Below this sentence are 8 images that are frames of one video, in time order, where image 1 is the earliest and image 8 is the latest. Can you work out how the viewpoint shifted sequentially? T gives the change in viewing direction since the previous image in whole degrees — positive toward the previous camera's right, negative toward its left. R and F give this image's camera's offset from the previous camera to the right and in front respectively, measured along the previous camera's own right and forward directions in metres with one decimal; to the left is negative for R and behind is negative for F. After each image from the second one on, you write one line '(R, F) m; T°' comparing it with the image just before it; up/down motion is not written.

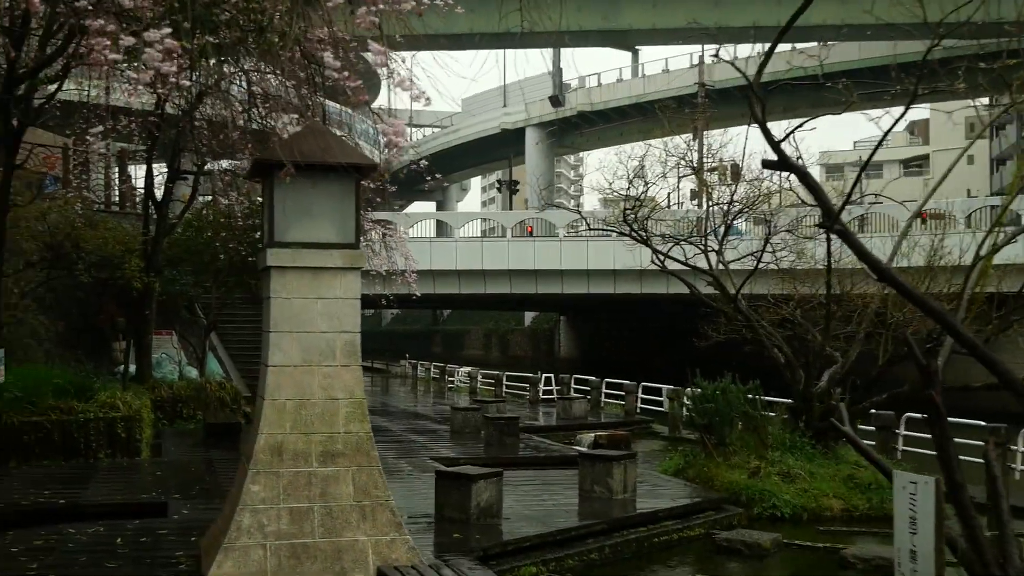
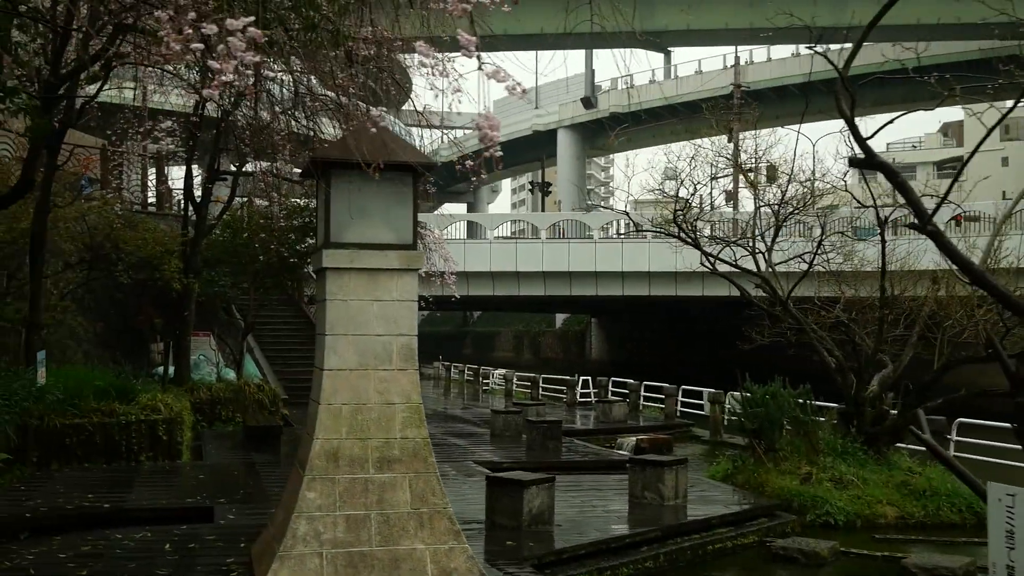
(-0.2, +0.2) m; -2°
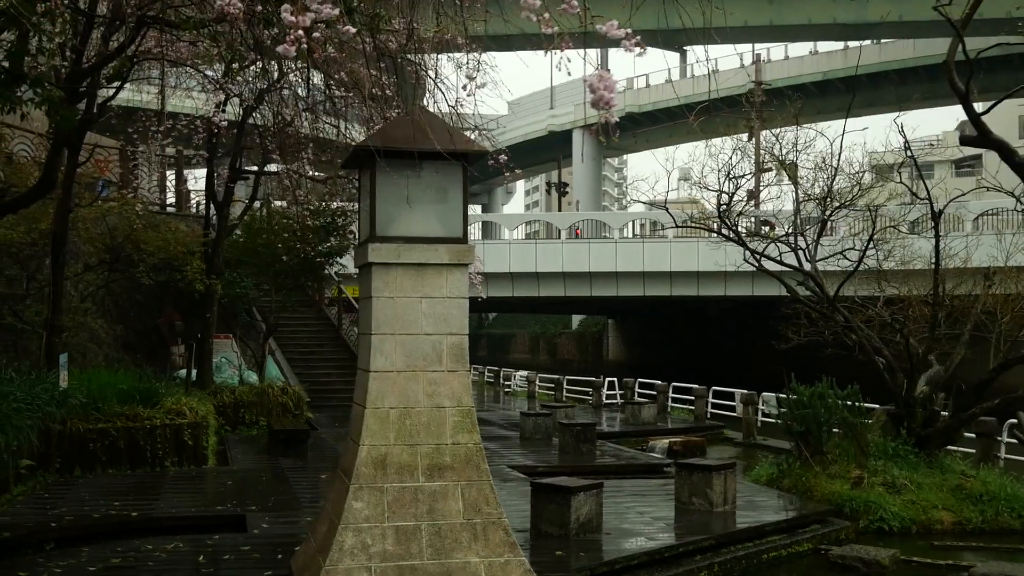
(-0.3, +0.4) m; -1°
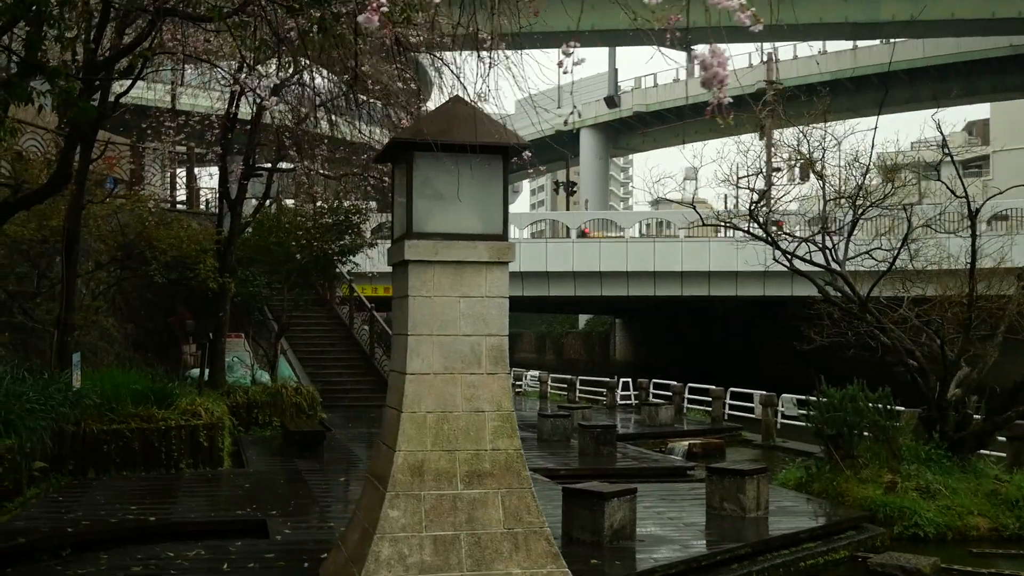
(-0.2, +0.3) m; 0°
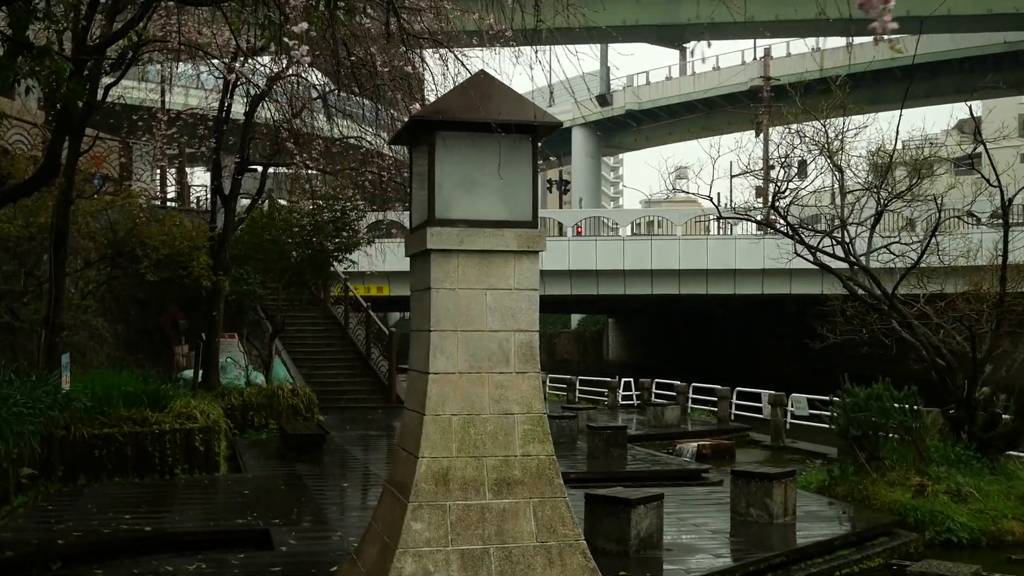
(-0.2, +0.5) m; +1°
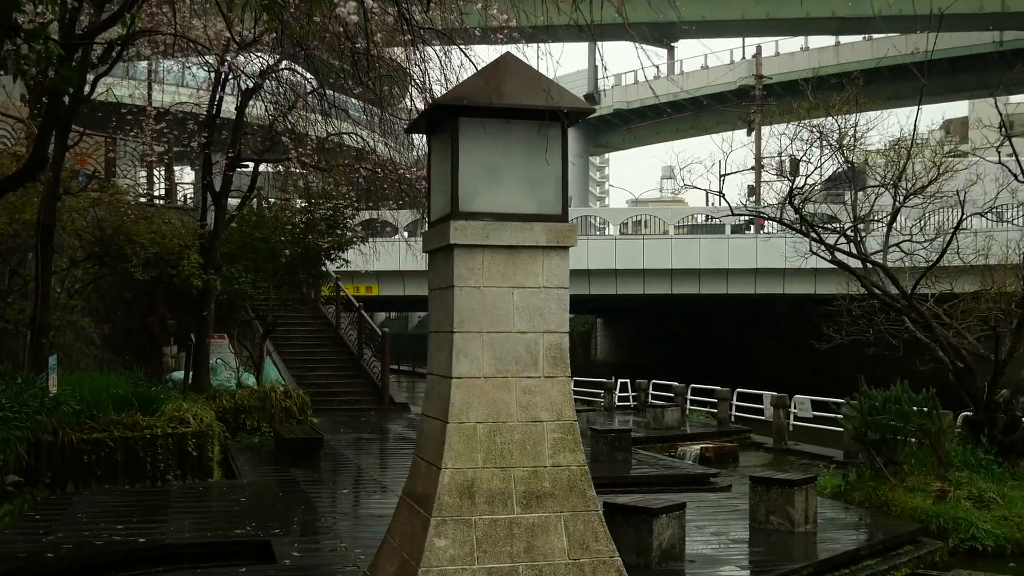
(-0.2, +0.4) m; +1°
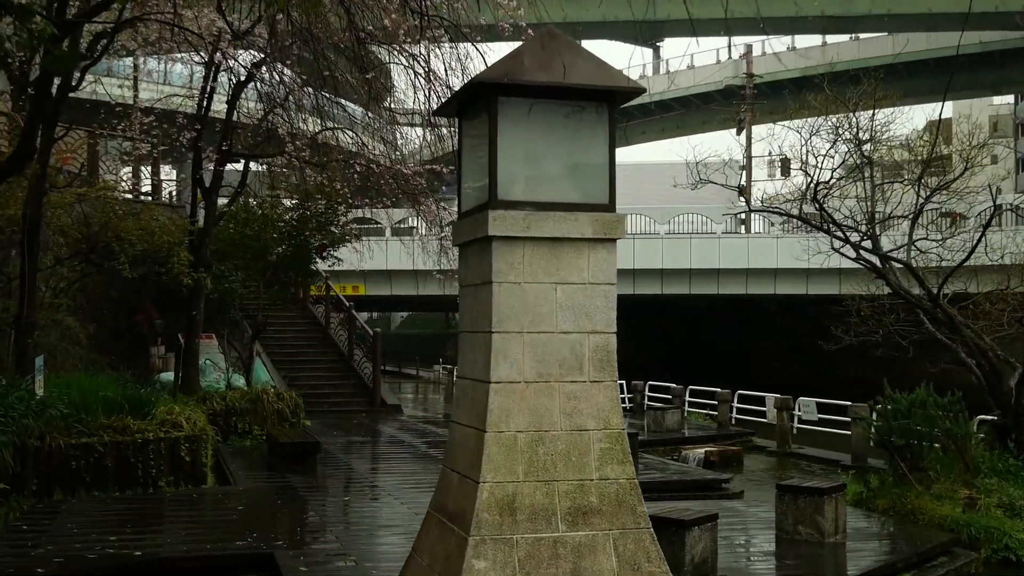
(-0.3, +0.5) m; +1°
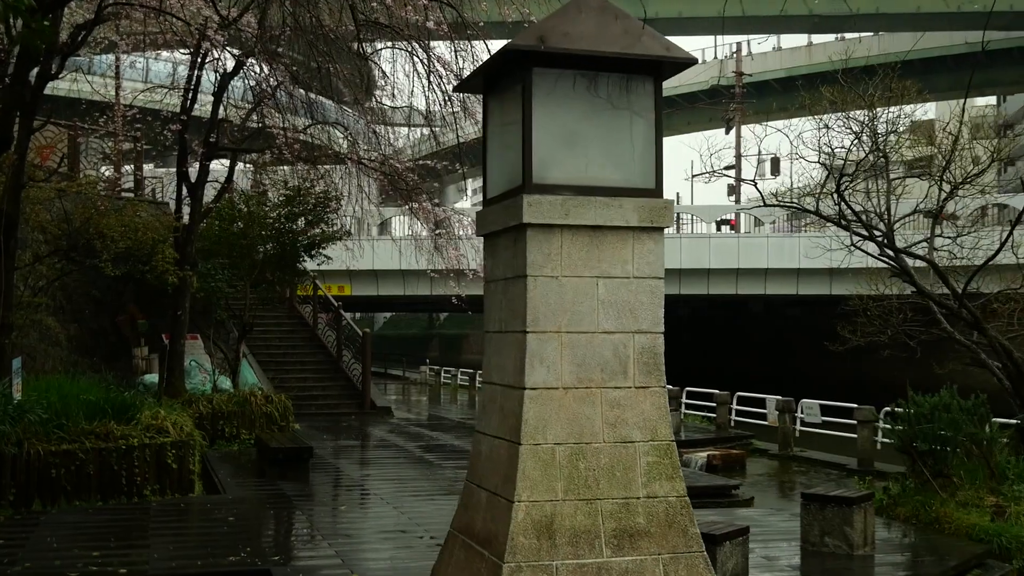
(-0.2, +0.5) m; +1°
